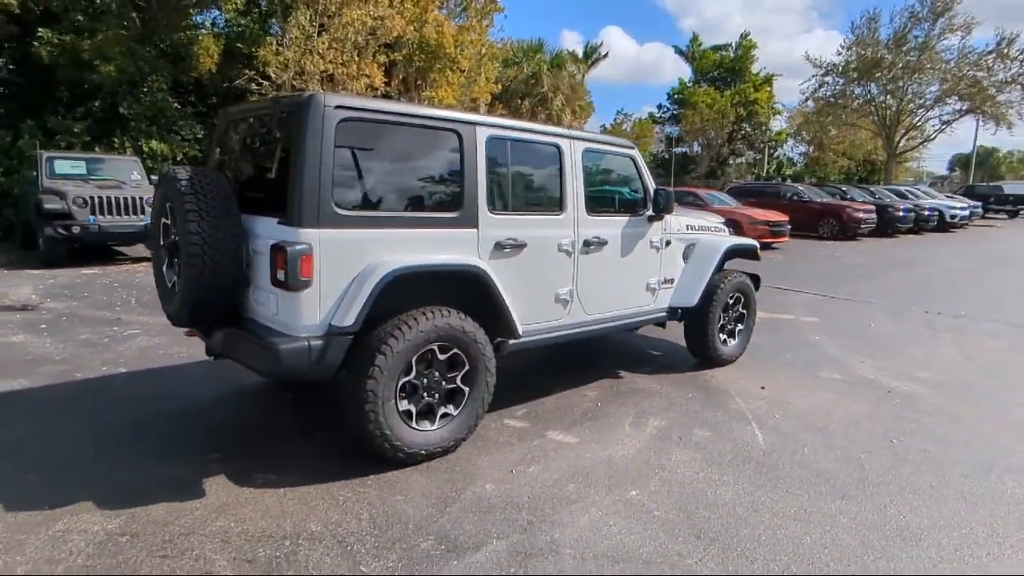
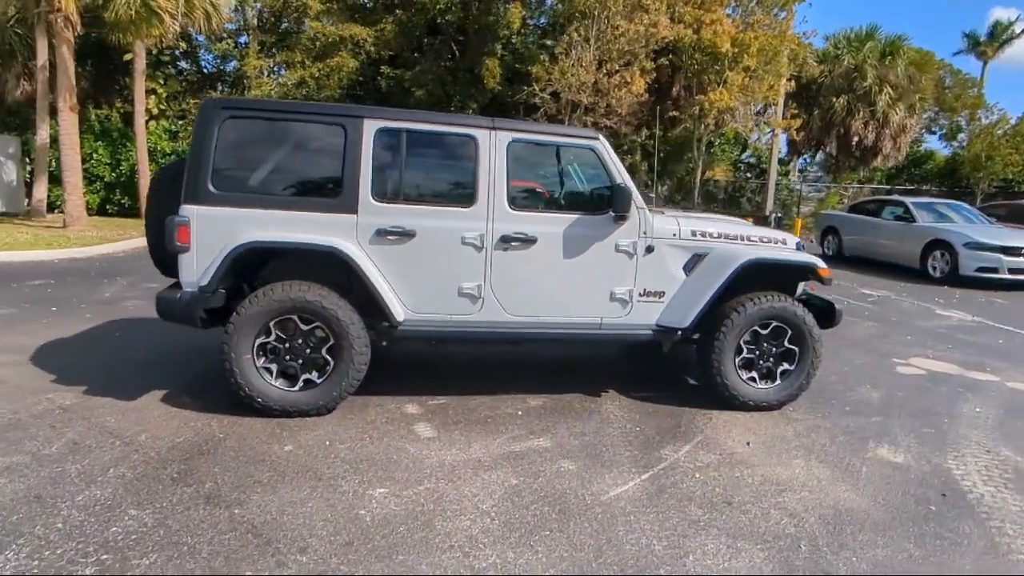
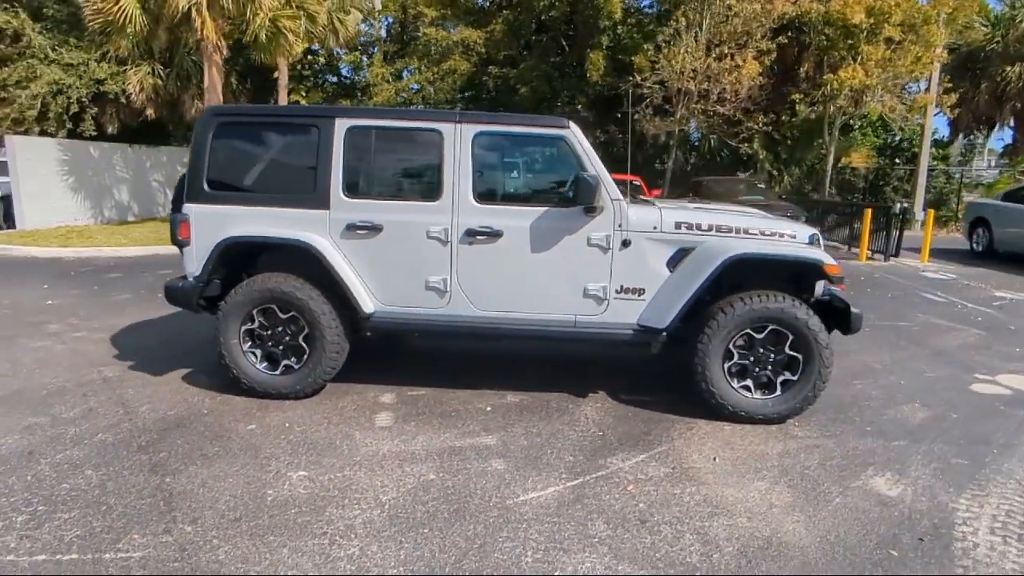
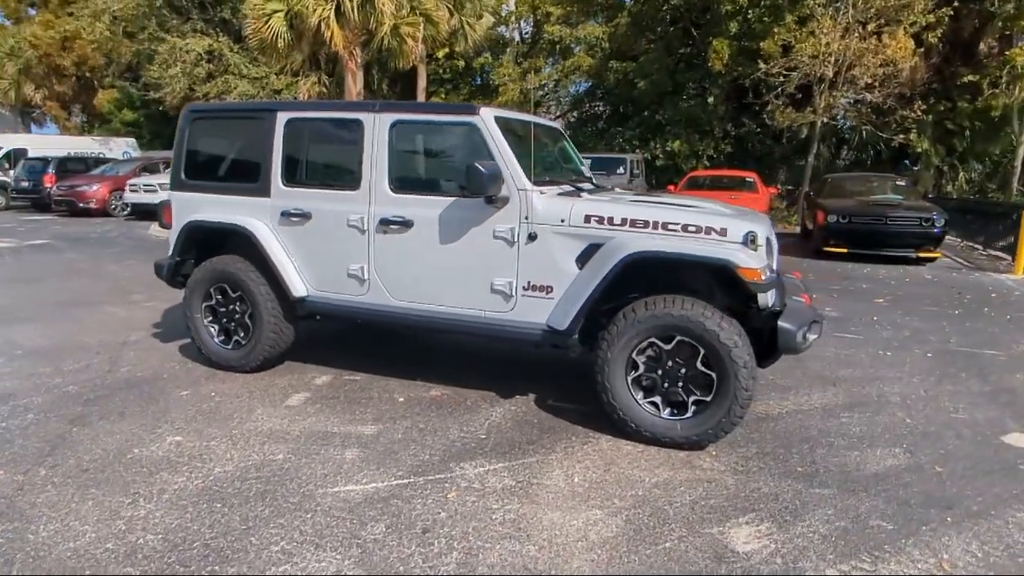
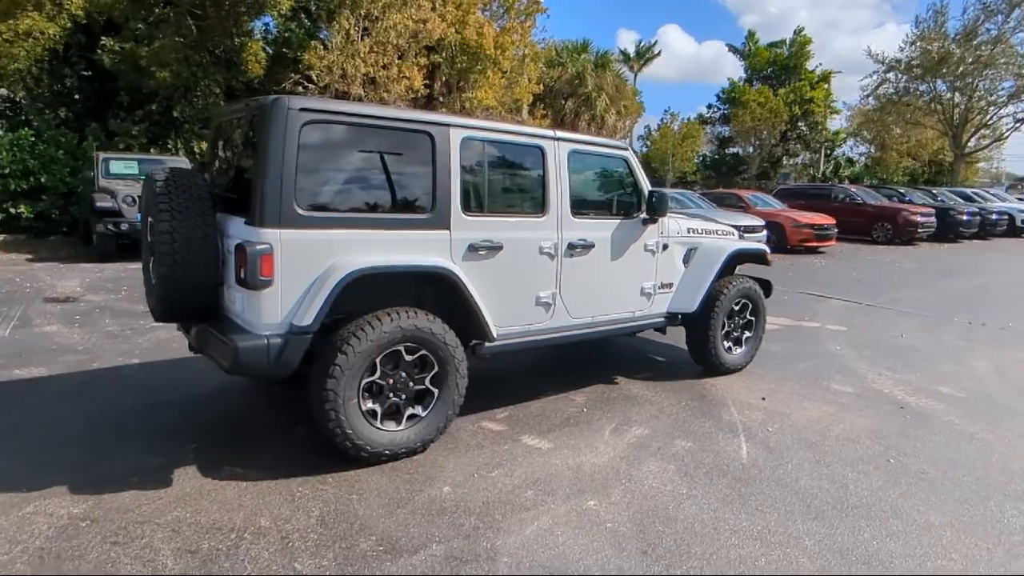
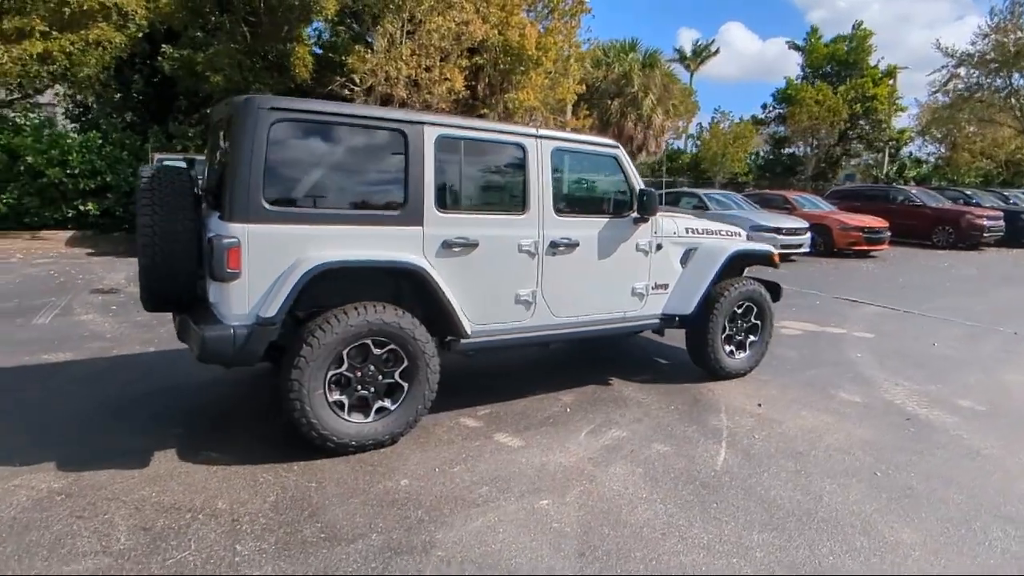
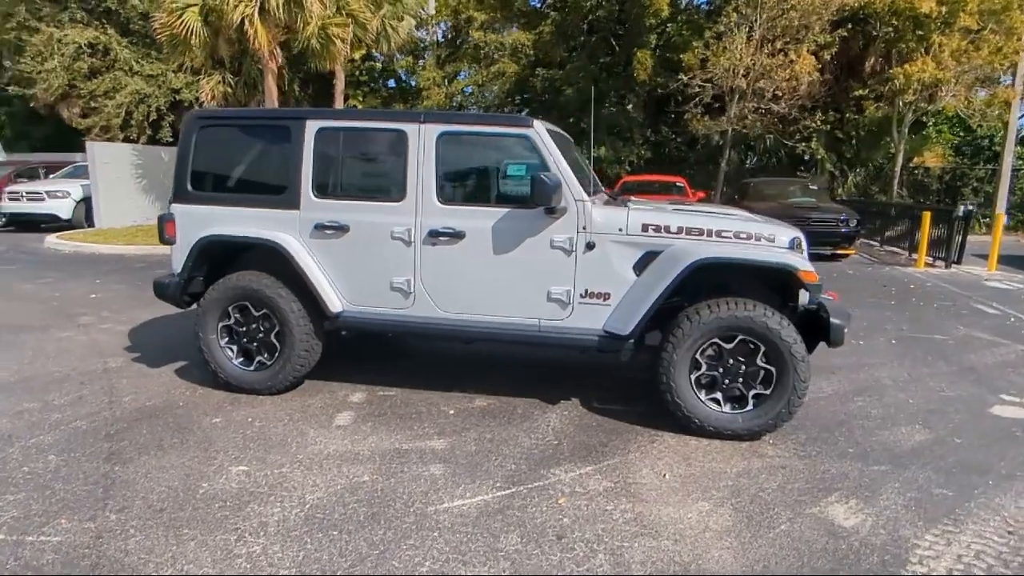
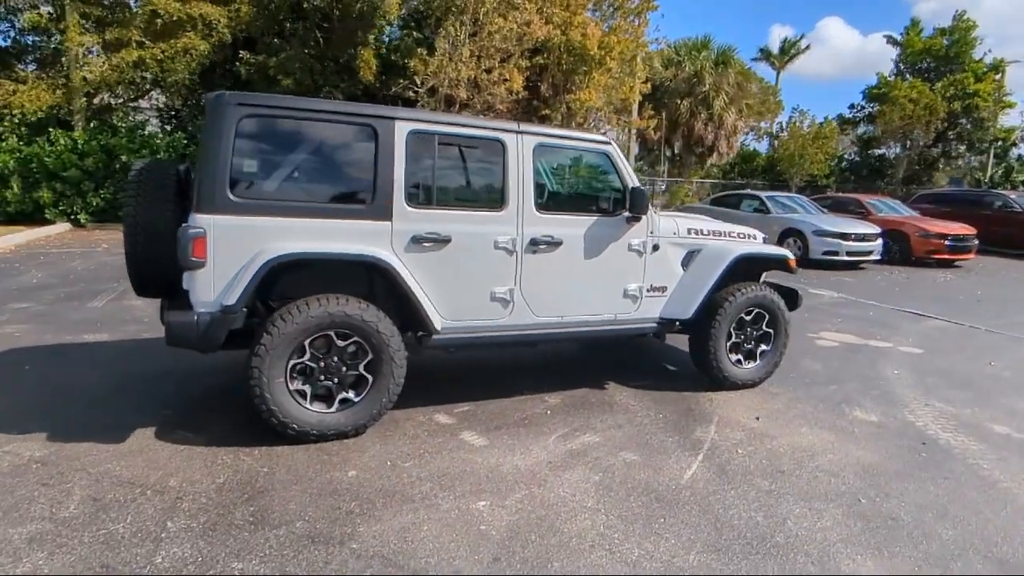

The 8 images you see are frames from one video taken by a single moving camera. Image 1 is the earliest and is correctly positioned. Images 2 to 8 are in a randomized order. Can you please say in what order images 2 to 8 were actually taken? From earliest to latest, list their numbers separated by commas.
5, 6, 8, 2, 3, 7, 4
